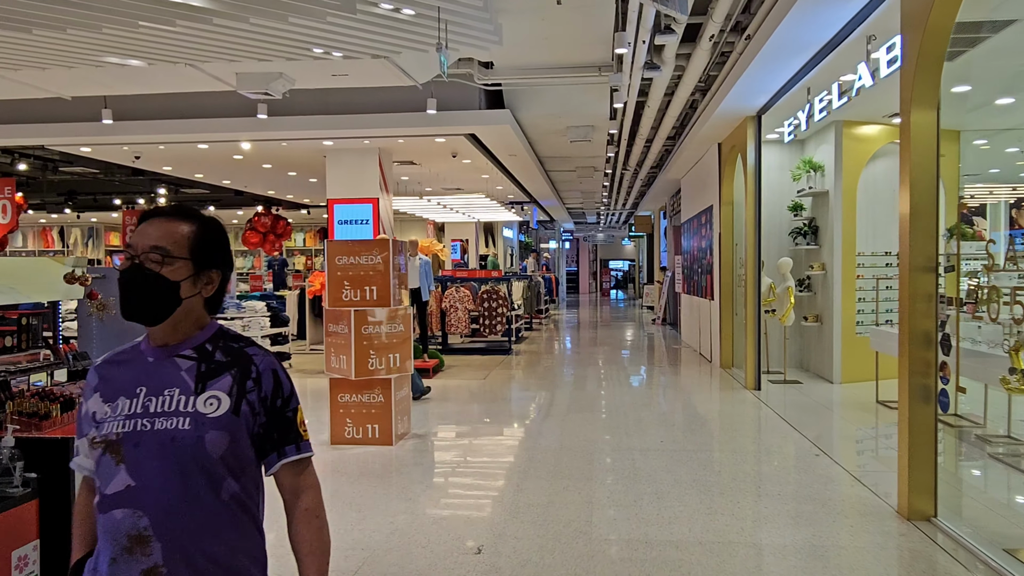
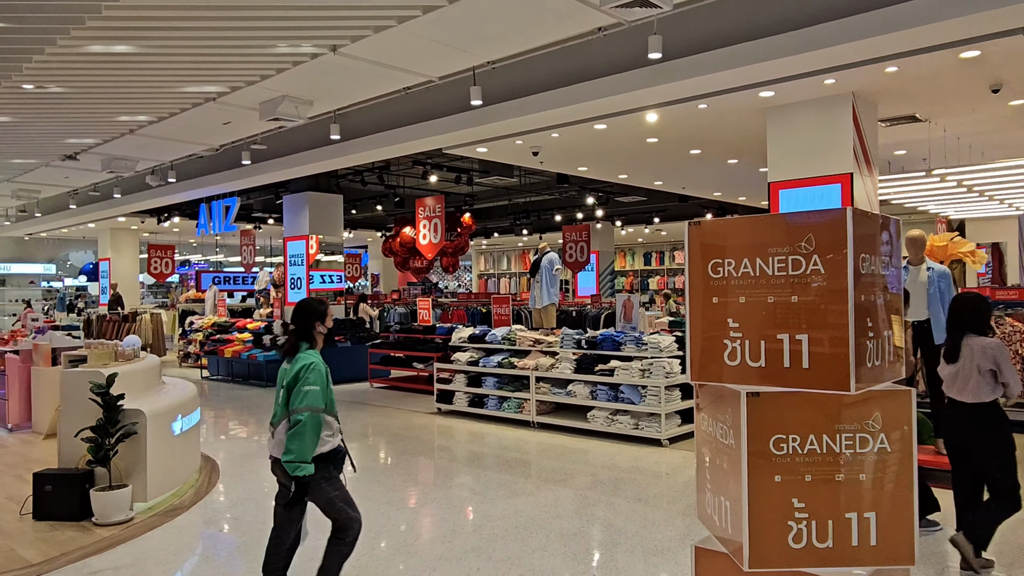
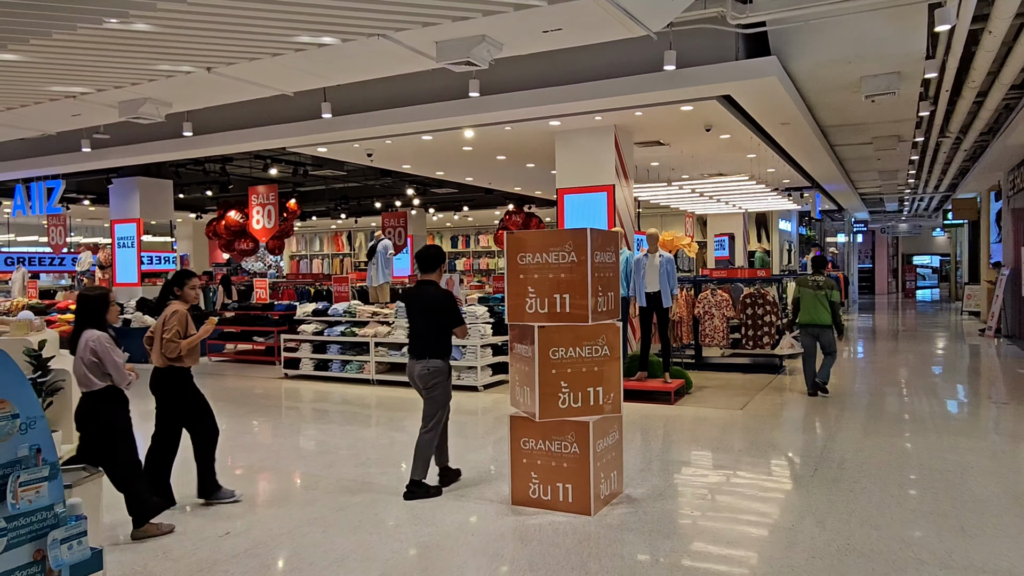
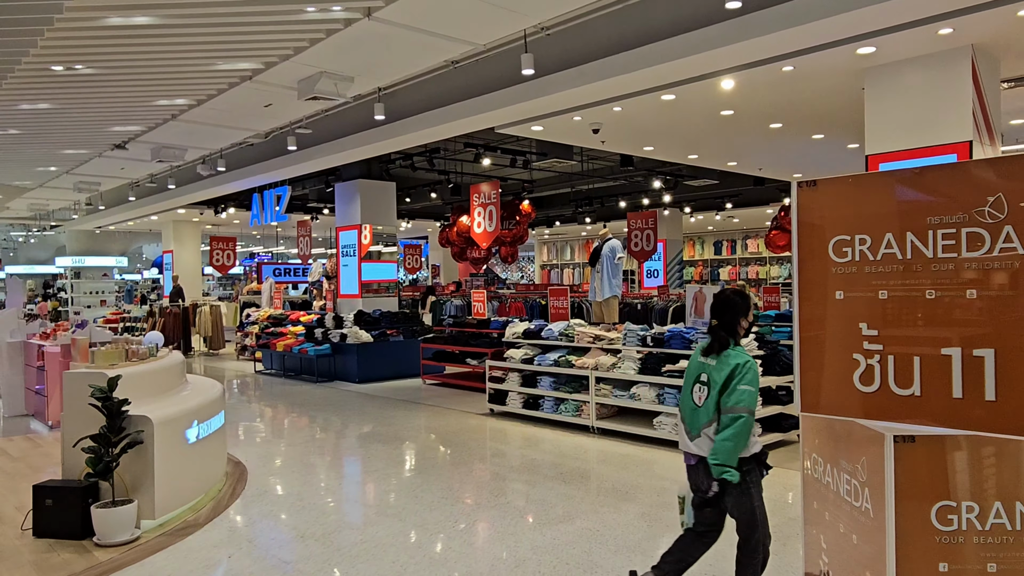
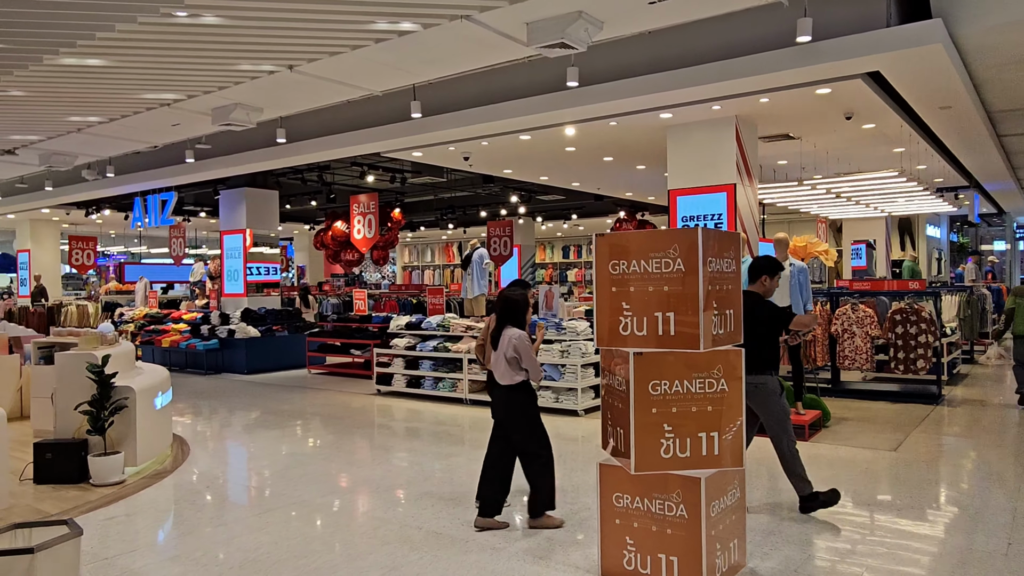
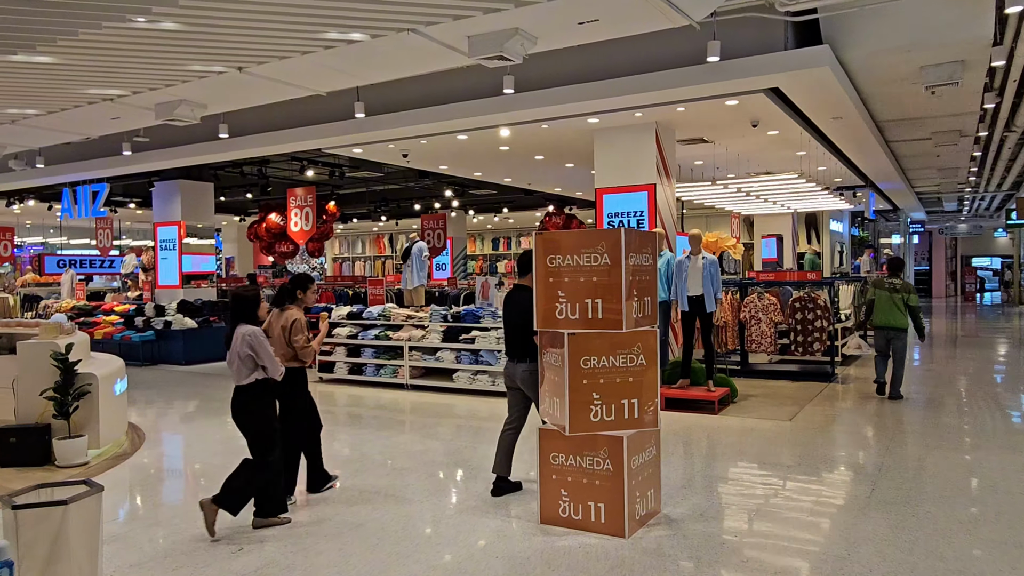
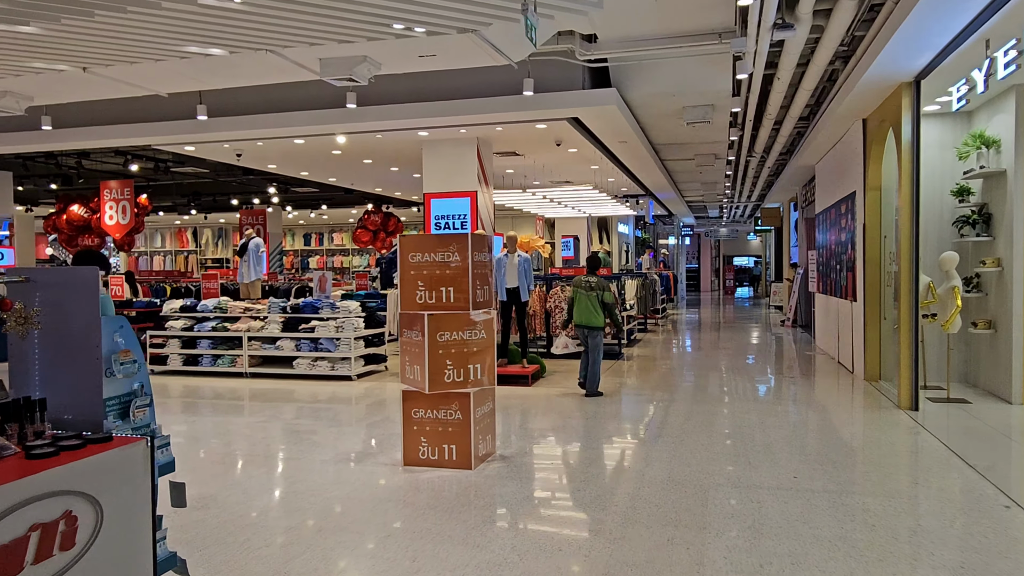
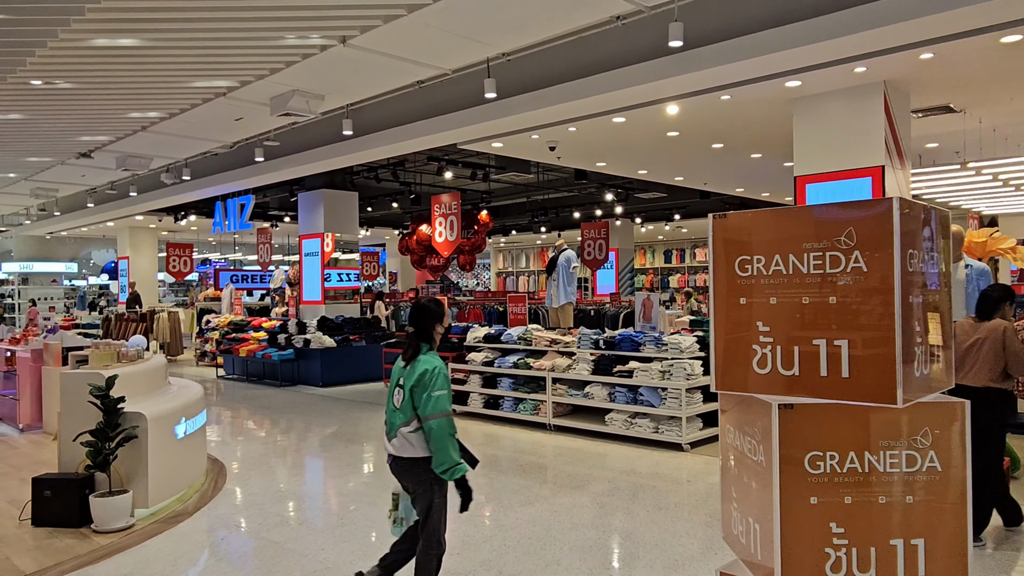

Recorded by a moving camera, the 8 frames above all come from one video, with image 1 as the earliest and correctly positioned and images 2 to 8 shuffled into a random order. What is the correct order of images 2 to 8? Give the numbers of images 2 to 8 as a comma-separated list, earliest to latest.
7, 3, 6, 5, 2, 8, 4
